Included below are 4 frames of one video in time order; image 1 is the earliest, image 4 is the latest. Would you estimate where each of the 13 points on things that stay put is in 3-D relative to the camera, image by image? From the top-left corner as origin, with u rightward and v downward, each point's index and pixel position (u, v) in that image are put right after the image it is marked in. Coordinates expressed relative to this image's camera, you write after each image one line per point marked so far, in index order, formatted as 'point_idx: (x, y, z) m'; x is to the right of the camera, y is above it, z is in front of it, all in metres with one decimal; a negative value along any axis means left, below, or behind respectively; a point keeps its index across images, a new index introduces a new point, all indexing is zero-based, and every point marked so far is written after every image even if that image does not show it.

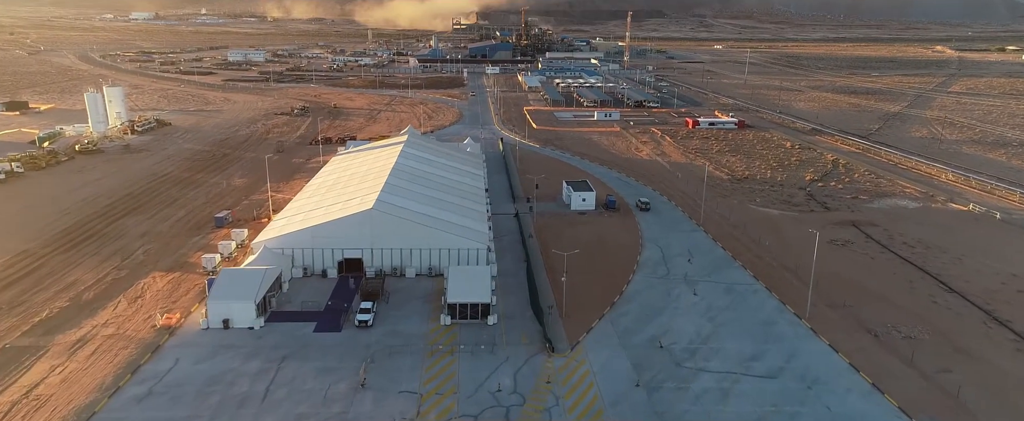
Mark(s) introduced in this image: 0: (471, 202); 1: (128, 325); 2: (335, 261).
0: (-1.1, +0.2, +18.9) m
1: (-6.9, -2.1, +12.9) m
2: (-3.9, -1.1, +15.7) m
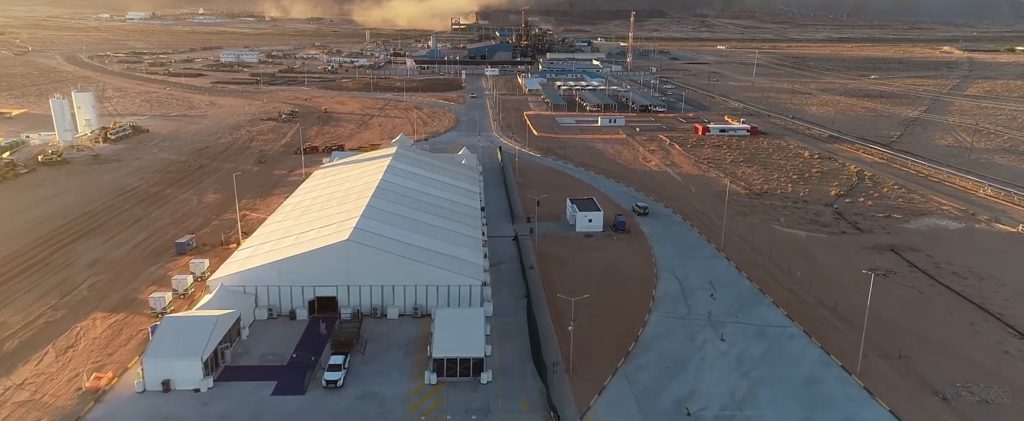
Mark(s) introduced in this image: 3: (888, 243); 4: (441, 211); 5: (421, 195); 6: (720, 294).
0: (-1.1, -0.4, +16.8) m
1: (-7.0, -2.7, +10.8) m
2: (-3.9, -1.7, +13.6) m
3: (+9.6, -0.8, +18.4) m
4: (-1.7, 0.0, +17.4) m
5: (-2.3, +0.4, +18.3) m
6: (+4.4, -1.8, +15.3) m
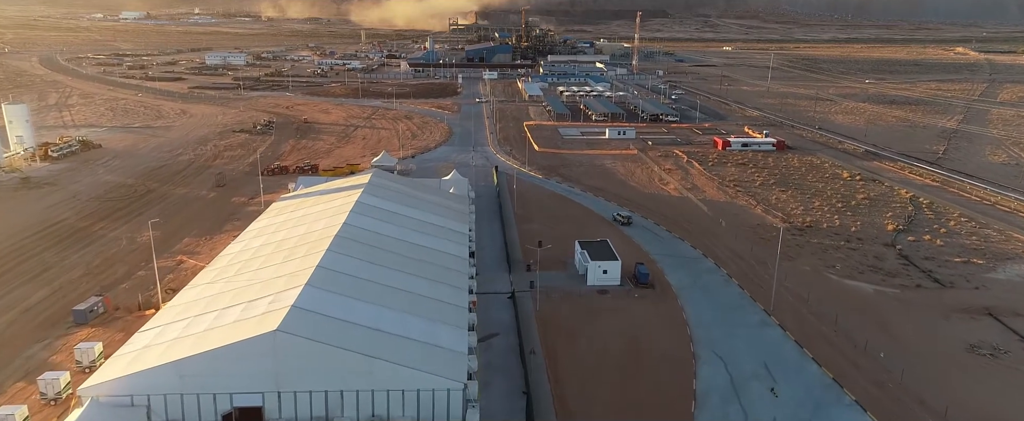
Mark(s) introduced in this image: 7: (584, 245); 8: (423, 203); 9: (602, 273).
0: (-1.2, -1.4, +13.0) m
1: (-7.1, -3.7, +7.0) m
2: (-4.0, -2.8, +9.8) m
3: (+9.6, -1.9, +14.7) m
4: (-1.8, -1.1, +13.6) m
5: (-2.4, -0.7, +14.5) m
6: (+4.3, -2.9, +11.5) m
7: (+1.7, -0.8, +16.6) m
8: (-2.2, +0.2, +18.0) m
9: (+2.0, -1.4, +15.6) m
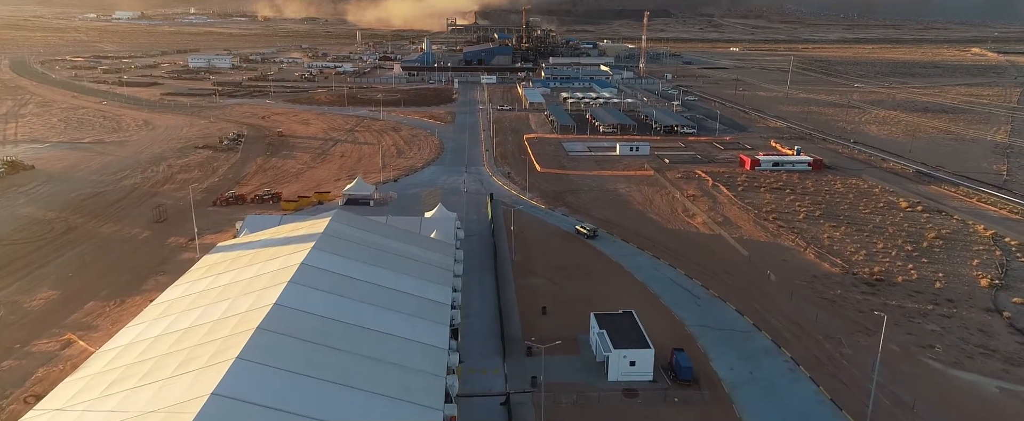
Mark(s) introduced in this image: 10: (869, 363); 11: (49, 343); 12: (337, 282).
0: (-1.3, -2.6, +8.9) m
1: (-7.2, -4.9, +2.9) m
2: (-4.1, -3.9, +5.7) m
3: (+9.5, -3.0, +10.6) m
4: (-1.9, -2.2, +9.5) m
5: (-2.5, -1.8, +10.4) m
6: (+4.3, -4.0, +7.4) m
7: (+1.6, -1.9, +12.5) m
8: (-2.3, -0.9, +13.9) m
9: (+1.9, -2.5, +11.6) m
10: (+6.0, -2.6, +12.5) m
11: (-8.1, -2.3, +12.6) m
12: (-2.9, -1.2, +12.1) m
